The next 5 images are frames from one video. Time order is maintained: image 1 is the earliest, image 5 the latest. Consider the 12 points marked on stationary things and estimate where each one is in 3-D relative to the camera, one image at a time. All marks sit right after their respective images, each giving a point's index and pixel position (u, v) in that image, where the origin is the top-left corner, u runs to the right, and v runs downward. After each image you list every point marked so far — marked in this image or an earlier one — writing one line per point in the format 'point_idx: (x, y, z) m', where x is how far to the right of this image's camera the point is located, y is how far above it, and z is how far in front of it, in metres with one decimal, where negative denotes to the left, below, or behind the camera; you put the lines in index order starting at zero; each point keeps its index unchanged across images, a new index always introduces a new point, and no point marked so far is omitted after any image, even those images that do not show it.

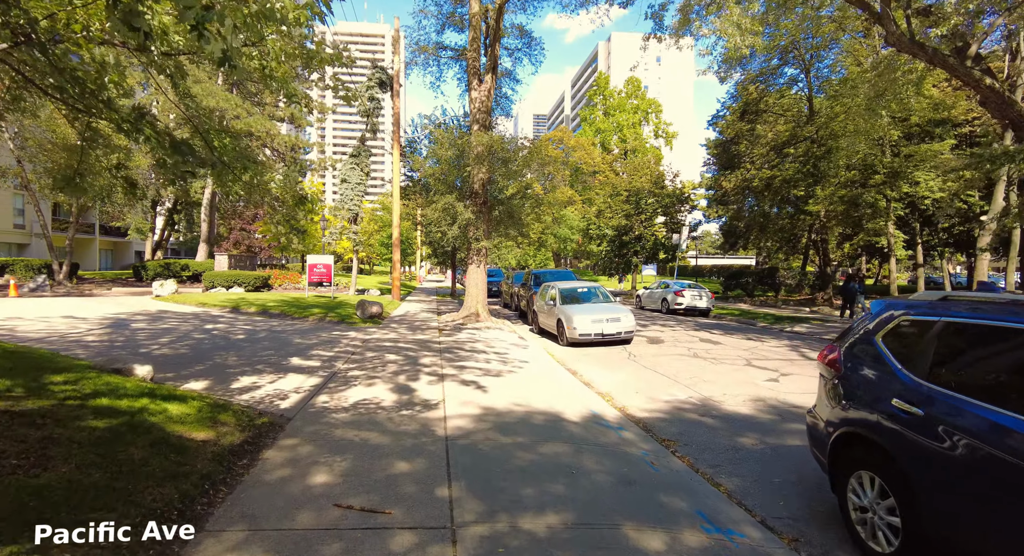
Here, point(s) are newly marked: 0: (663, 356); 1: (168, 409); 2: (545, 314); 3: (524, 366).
0: (+3.3, -1.7, +10.6) m
1: (-3.2, -1.2, +4.6) m
2: (+0.9, -1.0, +13.5) m
3: (+0.2, -1.6, +8.9) m
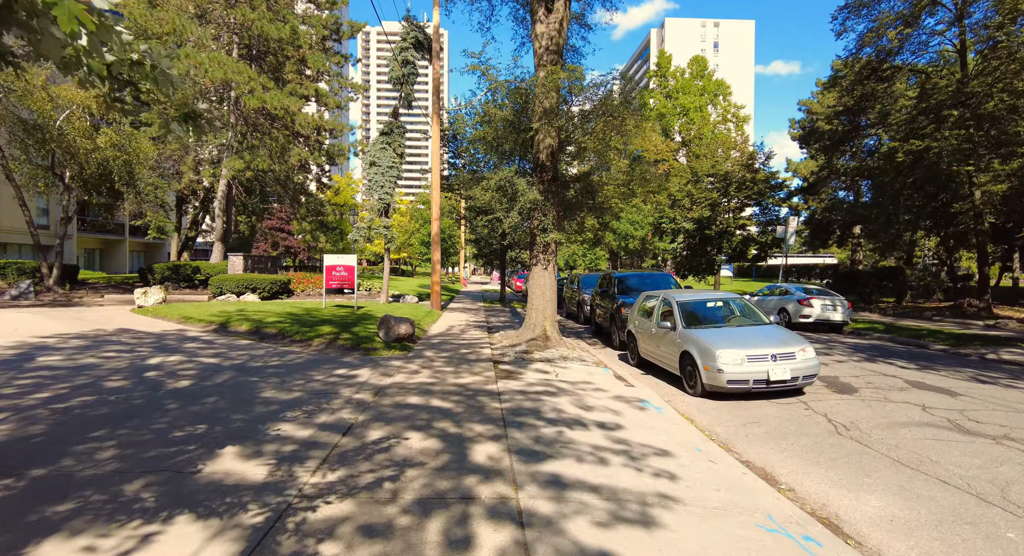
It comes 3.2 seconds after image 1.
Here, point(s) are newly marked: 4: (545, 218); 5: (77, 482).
0: (+4.7, -1.8, +5.9) m
1: (-2.3, -1.3, +0.4) m
2: (+2.6, -1.1, +9.0) m
3: (+1.5, -1.7, +4.5) m
4: (+0.7, +1.3, +10.7) m
5: (-3.2, -1.5, +3.6) m
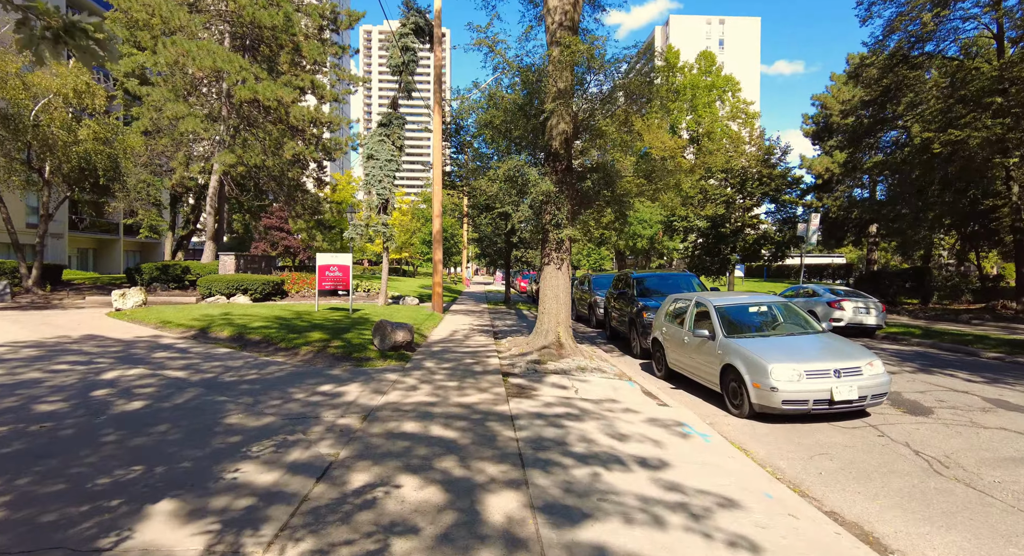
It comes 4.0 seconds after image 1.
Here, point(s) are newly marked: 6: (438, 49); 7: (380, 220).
0: (+4.8, -1.8, +4.8) m
1: (-2.2, -1.3, -0.7) m
2: (+2.8, -1.1, +7.9) m
3: (+1.7, -1.7, +3.4) m
4: (+0.9, +1.3, +9.6) m
5: (-3.0, -1.5, +2.5) m
6: (-2.5, +7.8, +16.6) m
7: (-4.8, +2.1, +17.6) m
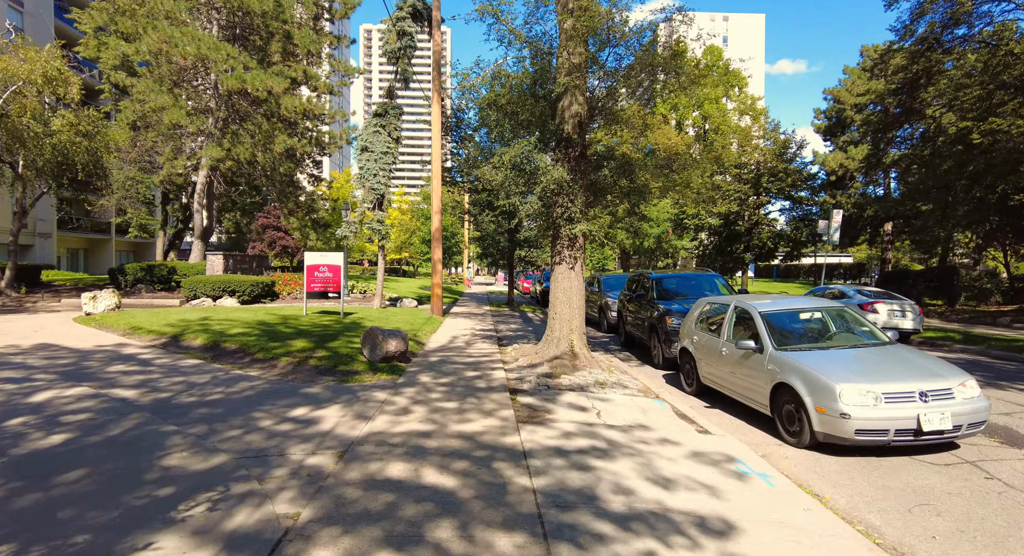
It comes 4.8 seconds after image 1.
0: (+5.0, -1.8, +3.7) m
1: (-2.0, -1.4, -1.8) m
2: (+2.9, -1.2, +6.8) m
3: (+1.8, -1.8, +2.3) m
4: (+1.0, +1.3, +8.5) m
5: (-2.9, -1.5, +1.4) m
6: (-2.4, +7.8, +15.5) m
7: (-4.7, +2.1, +16.6) m
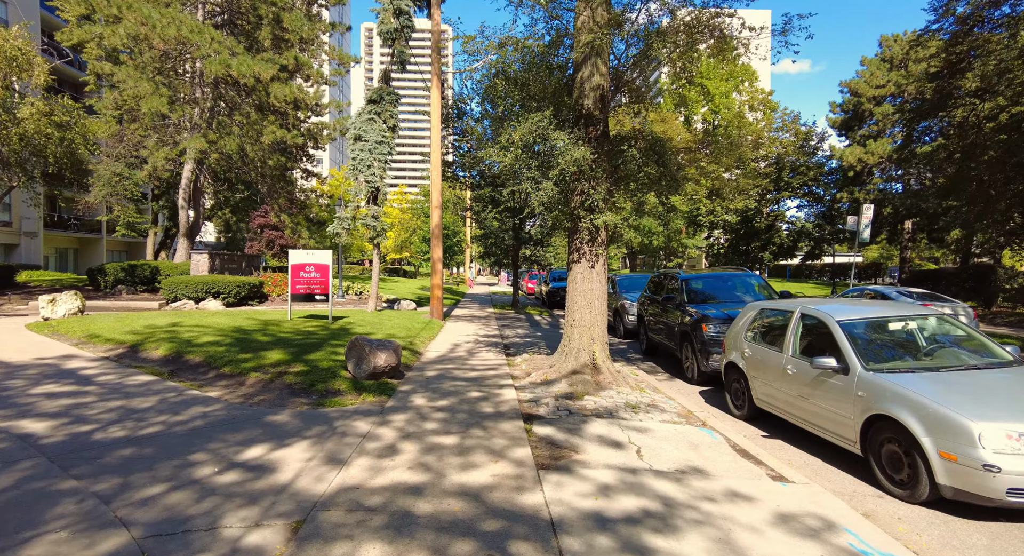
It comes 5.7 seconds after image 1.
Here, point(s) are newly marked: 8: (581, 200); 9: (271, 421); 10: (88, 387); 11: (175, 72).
0: (+5.1, -1.8, +2.4) m
1: (-1.9, -1.4, -3.0) m
2: (+3.1, -1.2, +5.5) m
3: (+1.9, -1.8, +1.0) m
4: (+1.2, +1.3, +7.2) m
5: (-2.8, -1.6, +0.1) m
6: (-2.2, +7.7, +14.2) m
7: (-4.5, +2.1, +15.3) m
8: (+1.0, +1.1, +7.3) m
9: (-2.6, -1.5, +5.3) m
10: (-5.2, -1.3, +6.0) m
11: (-12.7, +7.8, +18.4) m
